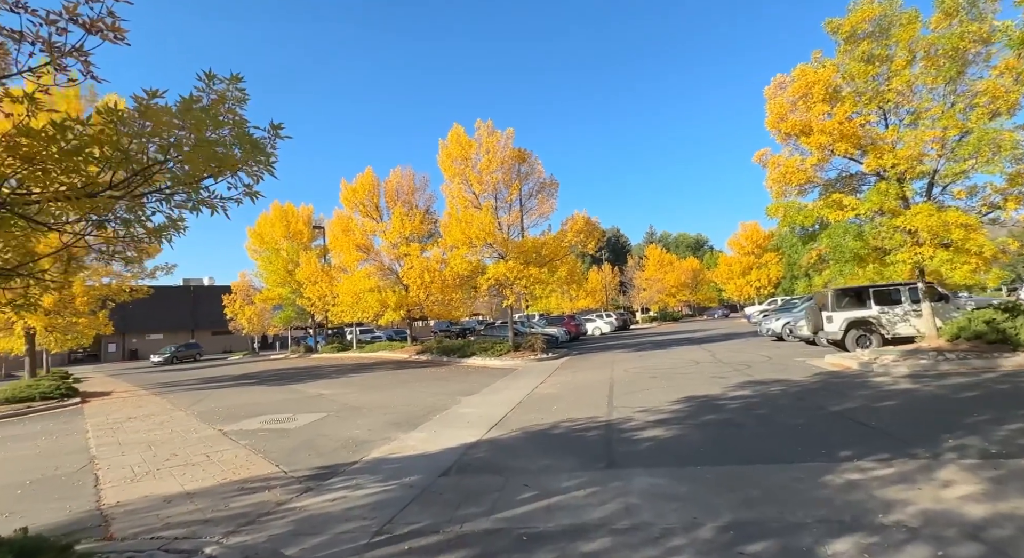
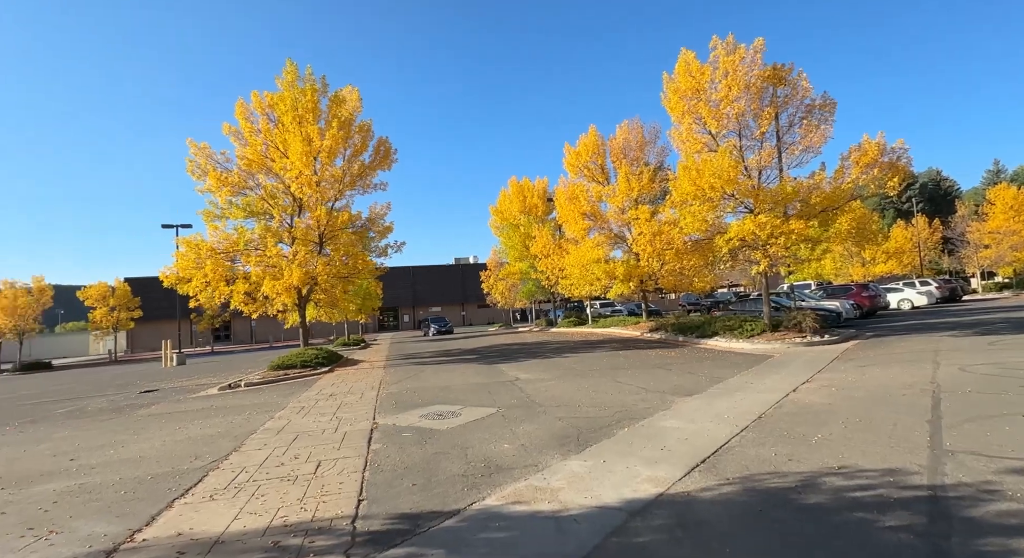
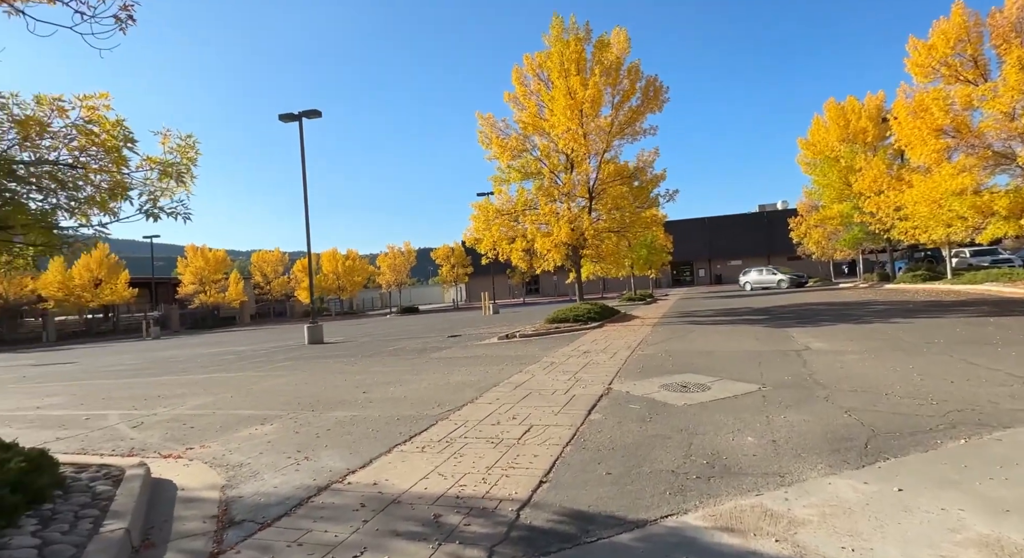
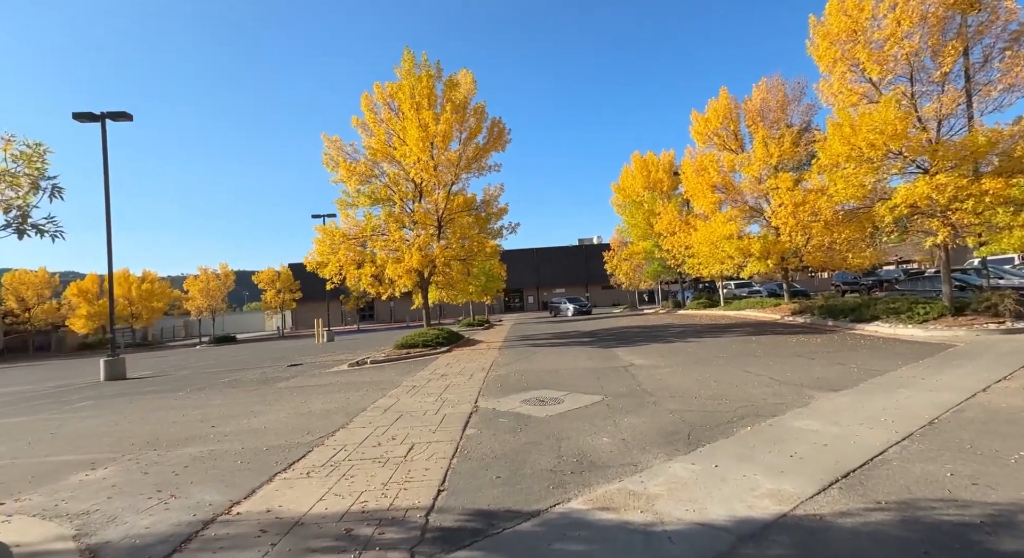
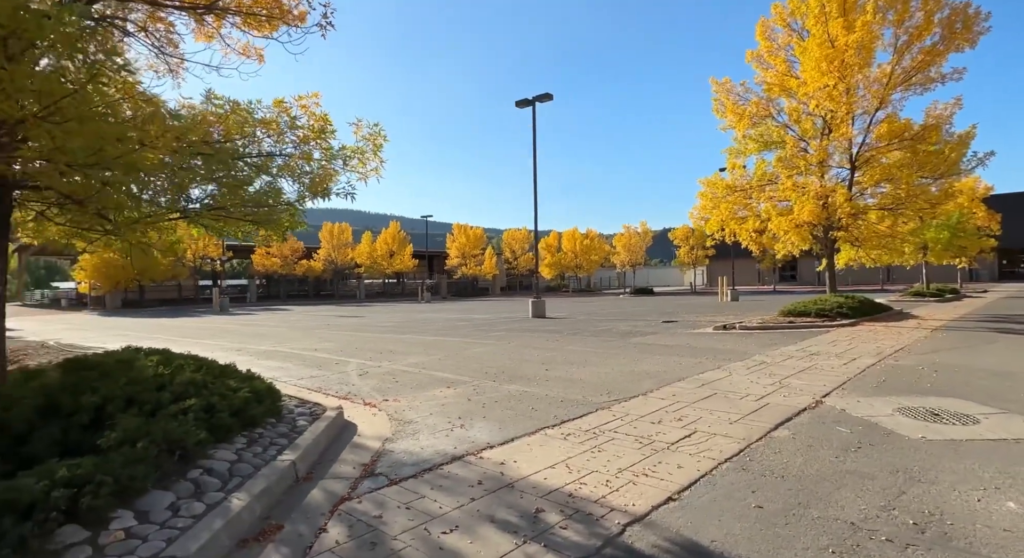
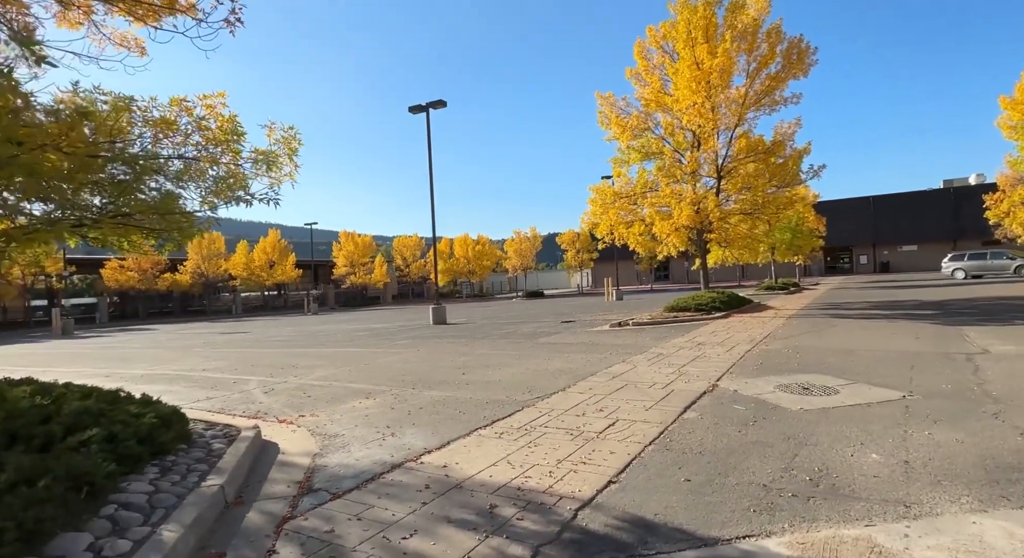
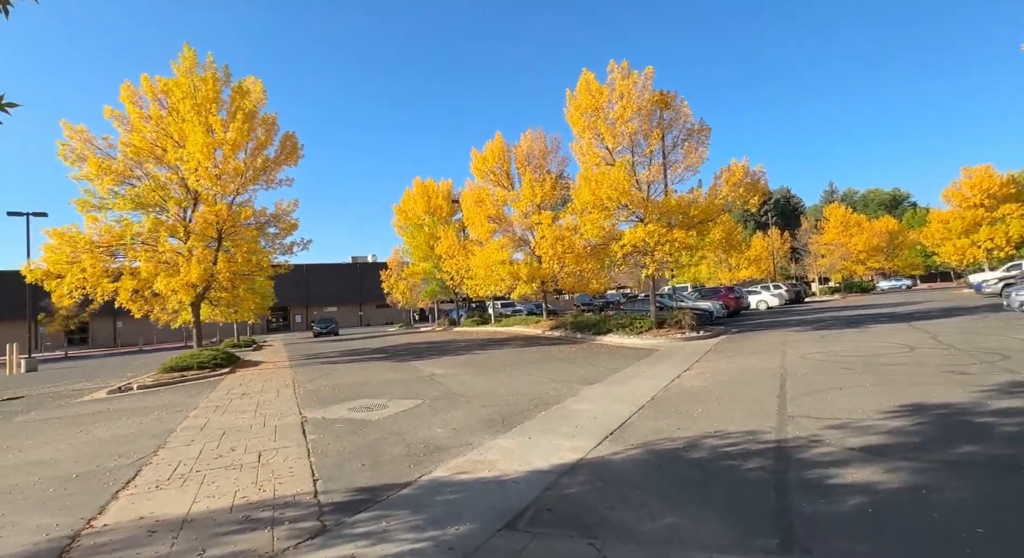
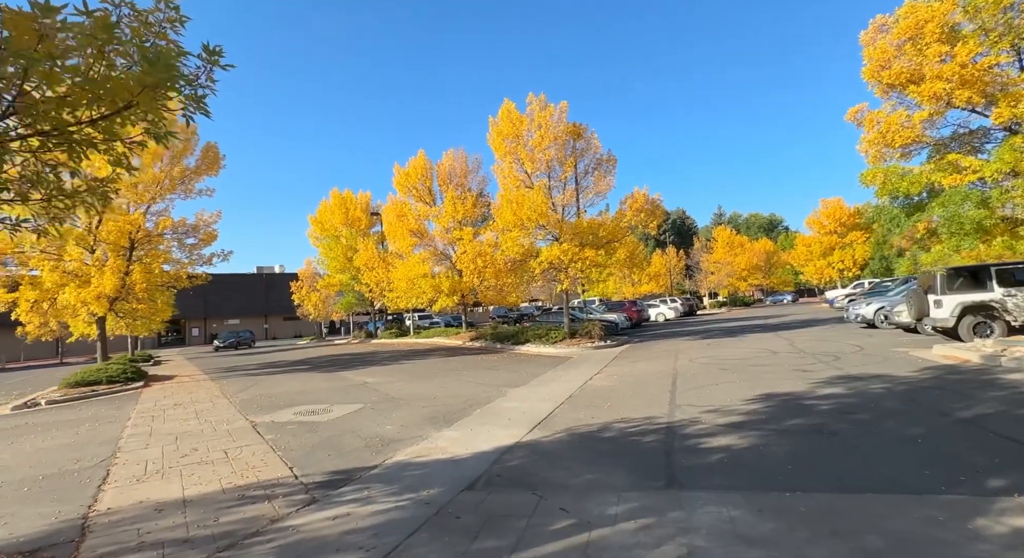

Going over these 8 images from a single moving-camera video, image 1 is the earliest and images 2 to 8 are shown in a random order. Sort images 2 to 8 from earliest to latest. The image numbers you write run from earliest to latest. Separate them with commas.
8, 7, 2, 4, 3, 6, 5
